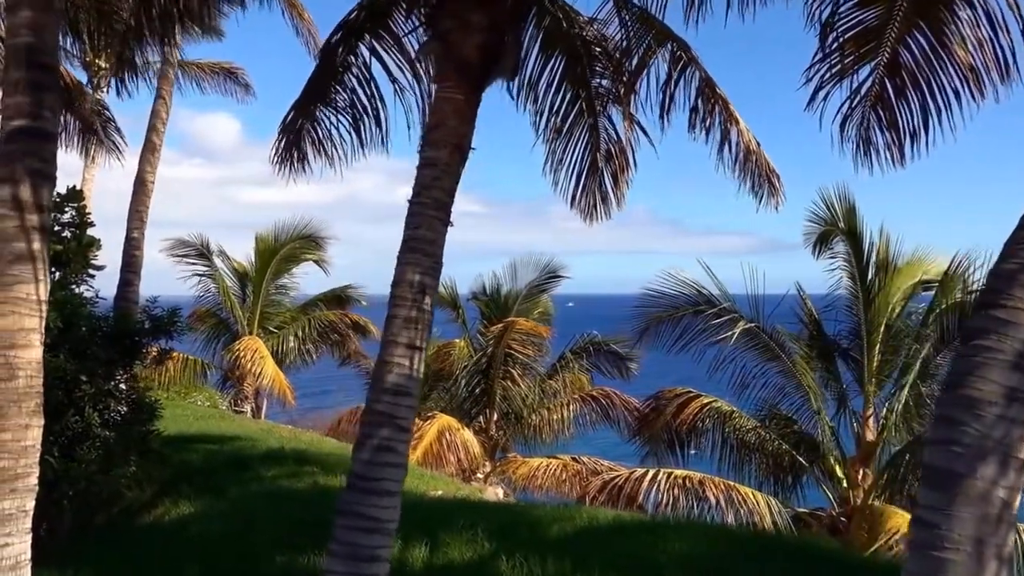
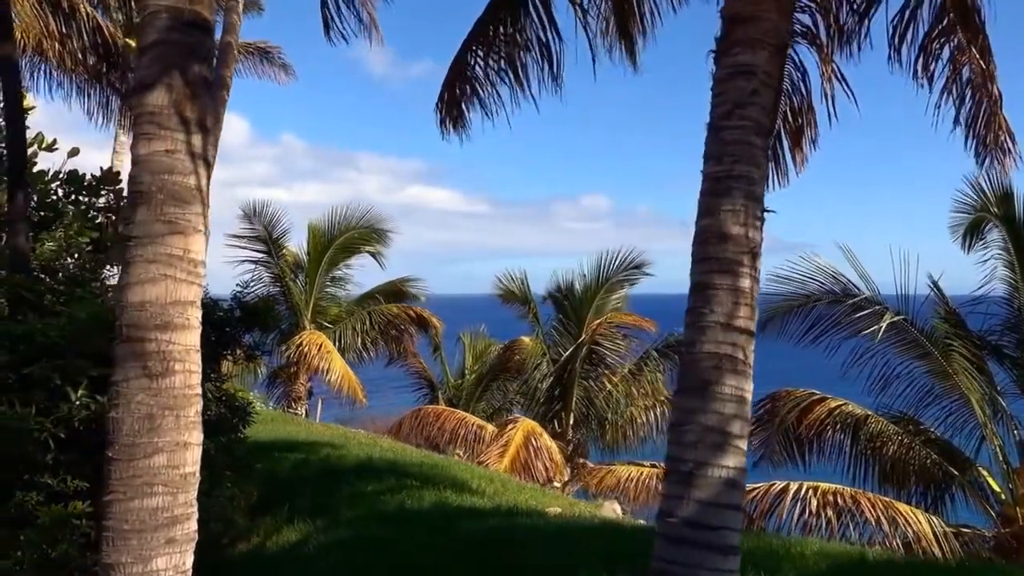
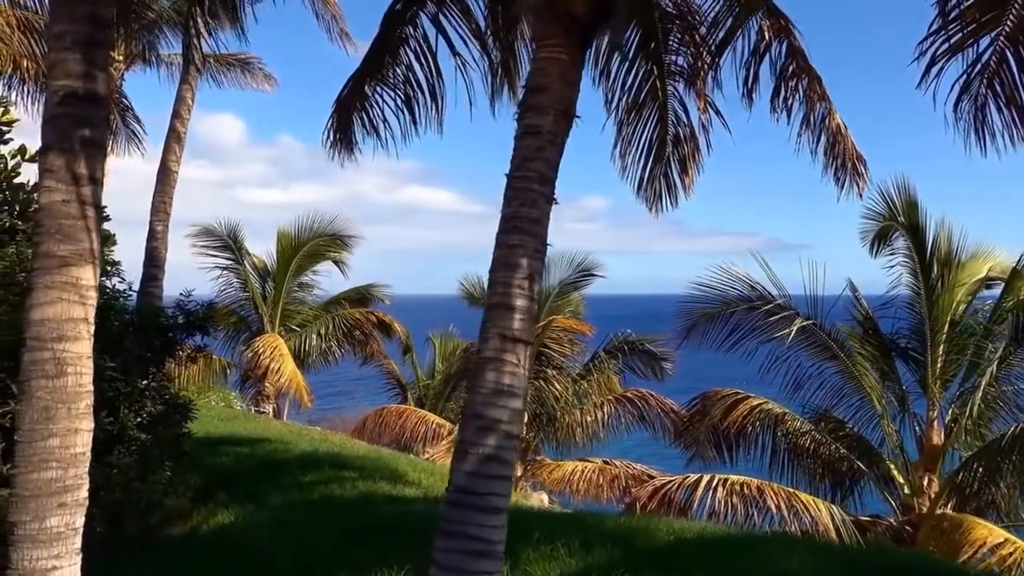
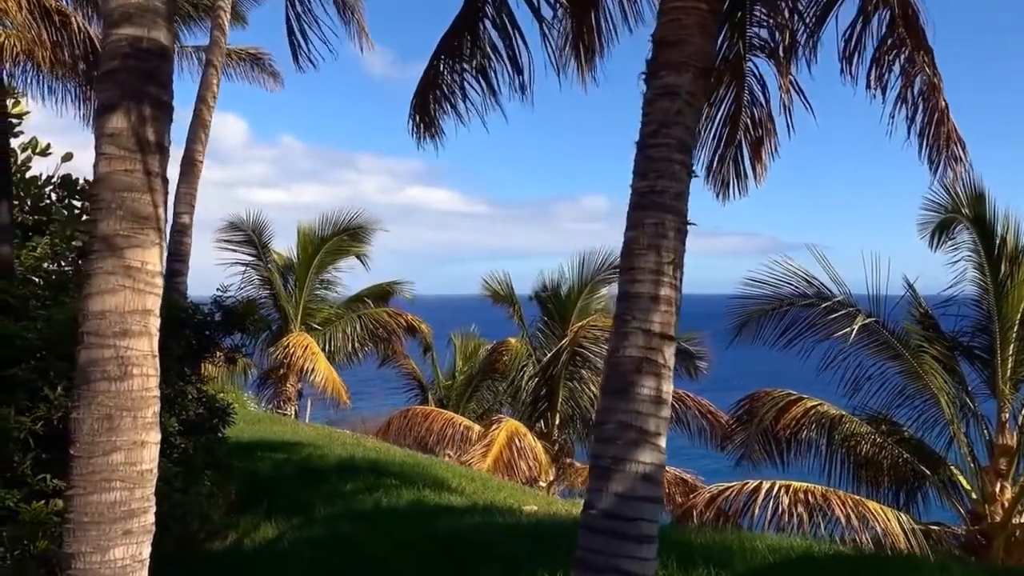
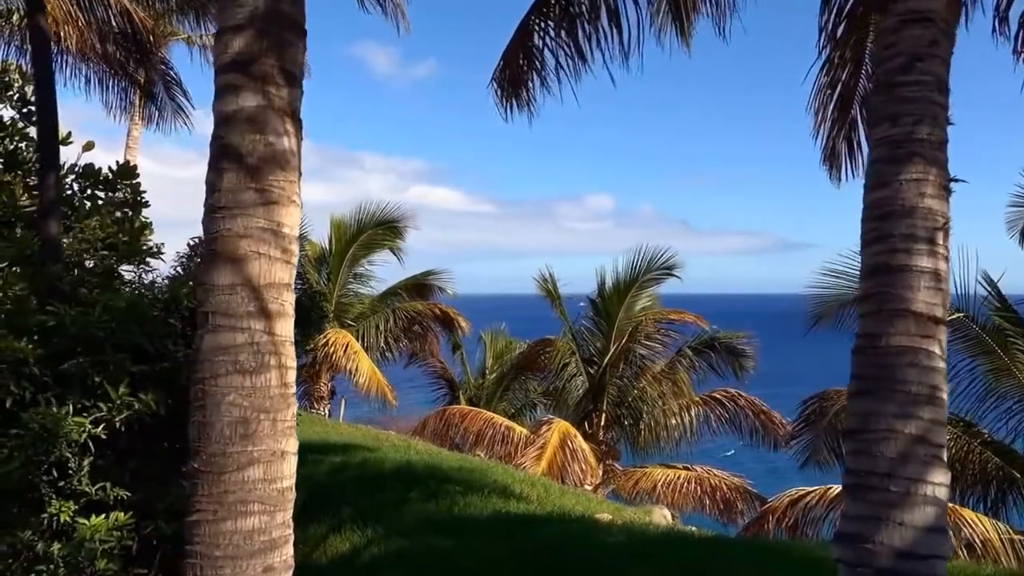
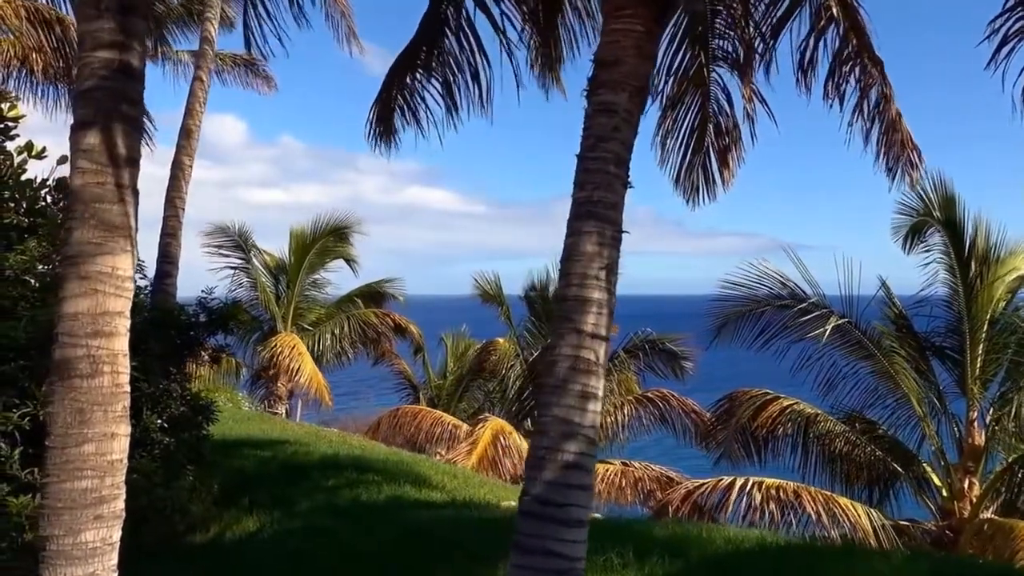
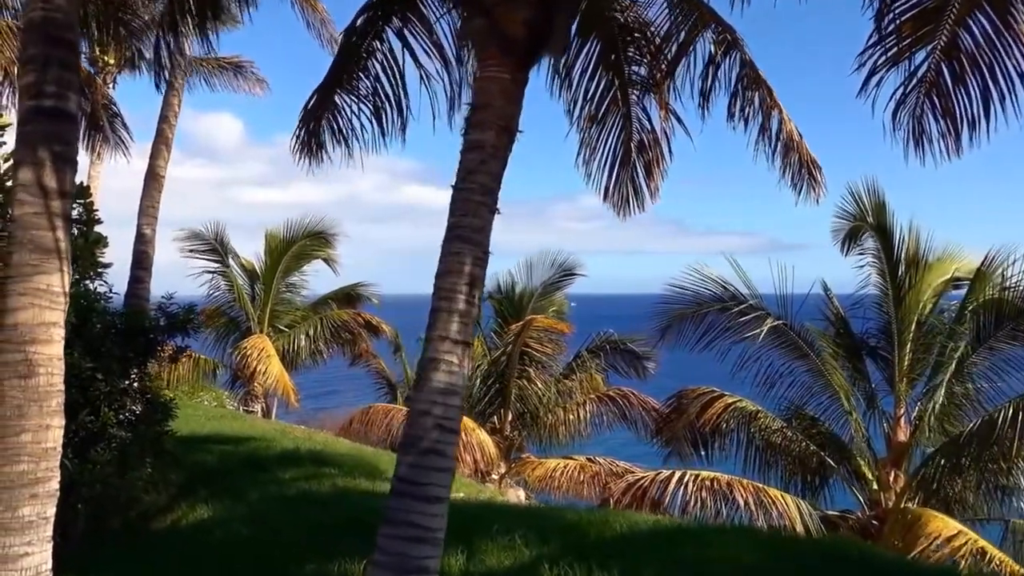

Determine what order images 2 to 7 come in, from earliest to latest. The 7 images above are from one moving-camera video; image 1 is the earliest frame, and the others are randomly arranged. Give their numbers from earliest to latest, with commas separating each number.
7, 3, 6, 4, 2, 5
